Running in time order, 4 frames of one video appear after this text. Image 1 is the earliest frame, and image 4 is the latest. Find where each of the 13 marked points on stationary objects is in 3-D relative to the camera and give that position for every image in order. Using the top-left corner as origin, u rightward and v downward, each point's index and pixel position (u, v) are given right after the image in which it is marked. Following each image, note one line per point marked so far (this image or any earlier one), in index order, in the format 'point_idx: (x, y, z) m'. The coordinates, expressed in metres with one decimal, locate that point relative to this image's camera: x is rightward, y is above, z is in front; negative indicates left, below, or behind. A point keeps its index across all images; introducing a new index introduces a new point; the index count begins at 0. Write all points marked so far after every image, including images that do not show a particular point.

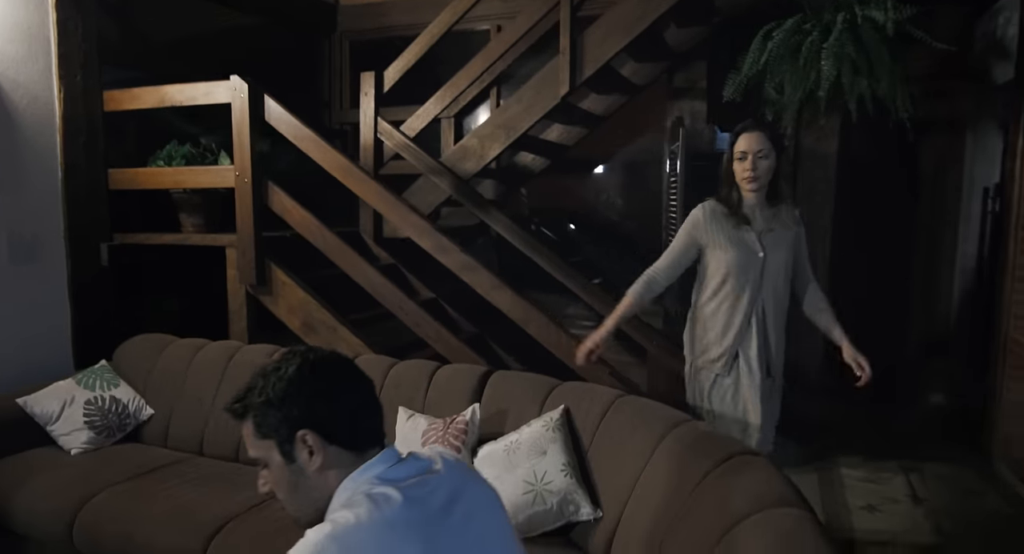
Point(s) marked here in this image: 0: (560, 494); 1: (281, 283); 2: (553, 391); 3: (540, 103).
0: (+0.1, -0.6, +1.9) m
1: (-1.0, 0.0, +2.8) m
2: (+0.1, -0.4, +2.3) m
3: (+0.1, +0.8, +3.2) m
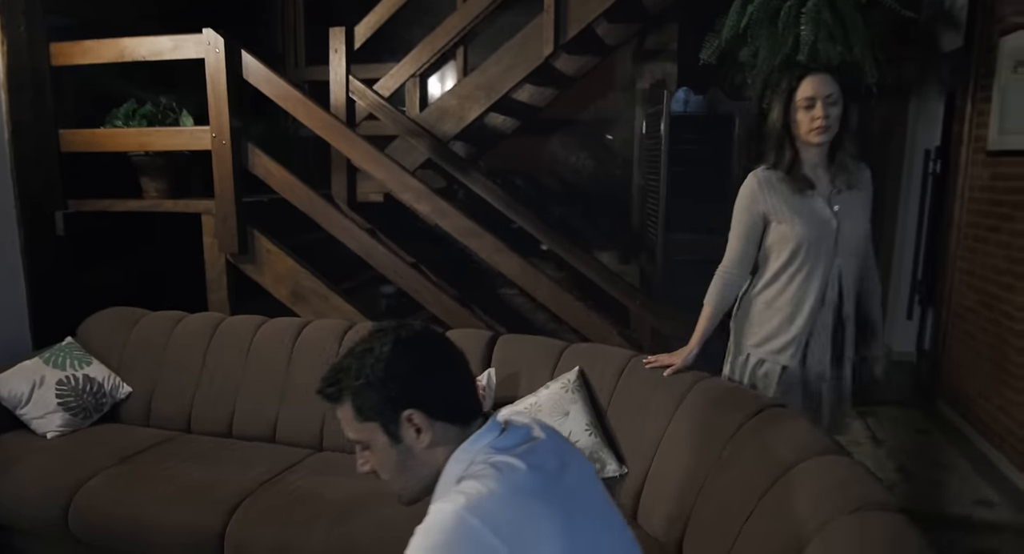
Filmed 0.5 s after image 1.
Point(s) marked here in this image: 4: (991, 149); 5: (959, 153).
0: (+0.2, -0.5, +2.0) m
1: (-1.0, +0.1, +2.6) m
2: (+0.2, -0.3, +2.3) m
3: (+0.1, +1.0, +3.1) m
4: (+2.4, +0.6, +3.3) m
5: (+2.4, +0.7, +3.6) m
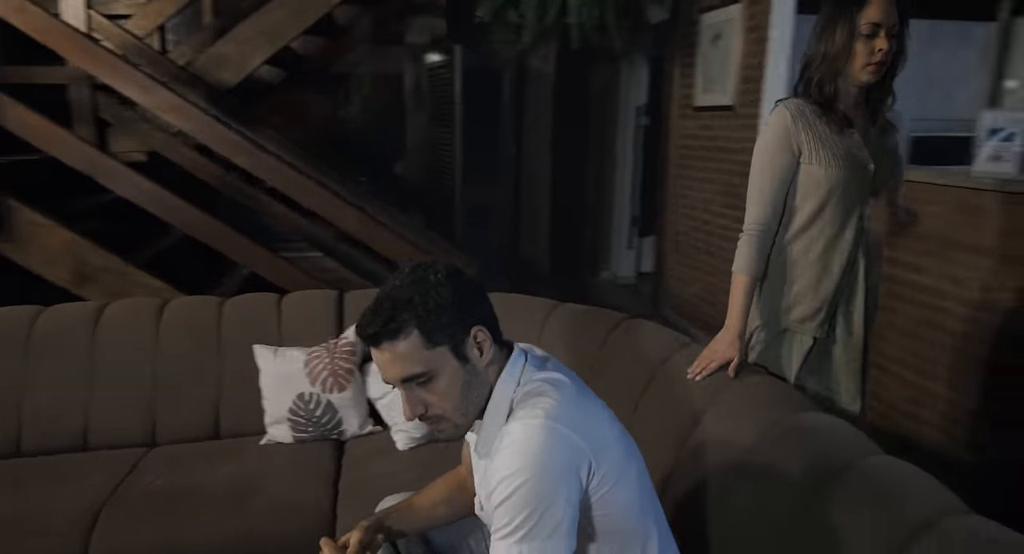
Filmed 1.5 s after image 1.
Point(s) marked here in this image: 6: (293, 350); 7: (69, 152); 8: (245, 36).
0: (-0.1, -0.3, +2.1) m
1: (-1.6, +0.2, +2.1) m
2: (-0.3, -0.1, +2.3) m
3: (-0.9, +1.2, +2.9) m
4: (+1.1, +1.1, +4.1) m
5: (+1.0, +1.1, +4.4) m
6: (-0.7, -0.2, +2.1) m
7: (-1.4, +0.4, +2.2) m
8: (-1.2, +1.1, +2.9) m
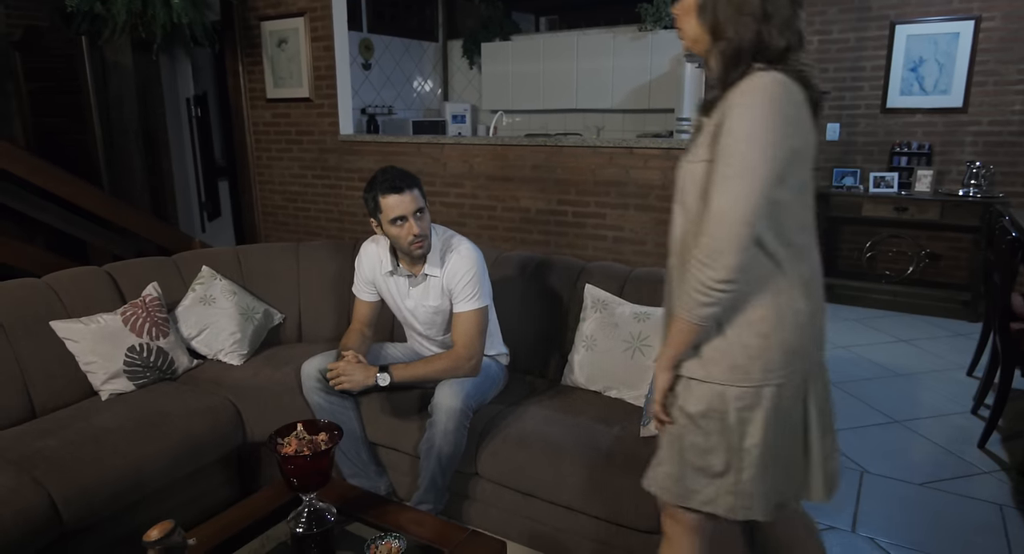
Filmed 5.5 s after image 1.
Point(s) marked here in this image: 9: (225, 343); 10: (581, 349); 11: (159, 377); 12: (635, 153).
0: (-1.0, -0.1, +2.7) m
1: (-2.1, +0.1, +1.7) m
2: (-1.4, +0.1, +2.7) m
3: (-2.4, +1.2, +2.6) m
4: (-1.8, +1.3, +4.9) m
5: (-2.1, +1.3, +5.0) m
6: (-1.4, -0.1, +2.3) m
7: (-2.1, +0.3, +1.8) m
8: (-2.6, +1.0, +2.5) m
9: (-1.1, -0.3, +2.6) m
10: (+0.2, -0.3, +2.3) m
11: (-1.3, -0.4, +2.4) m
12: (+0.7, +0.7, +3.6) m
